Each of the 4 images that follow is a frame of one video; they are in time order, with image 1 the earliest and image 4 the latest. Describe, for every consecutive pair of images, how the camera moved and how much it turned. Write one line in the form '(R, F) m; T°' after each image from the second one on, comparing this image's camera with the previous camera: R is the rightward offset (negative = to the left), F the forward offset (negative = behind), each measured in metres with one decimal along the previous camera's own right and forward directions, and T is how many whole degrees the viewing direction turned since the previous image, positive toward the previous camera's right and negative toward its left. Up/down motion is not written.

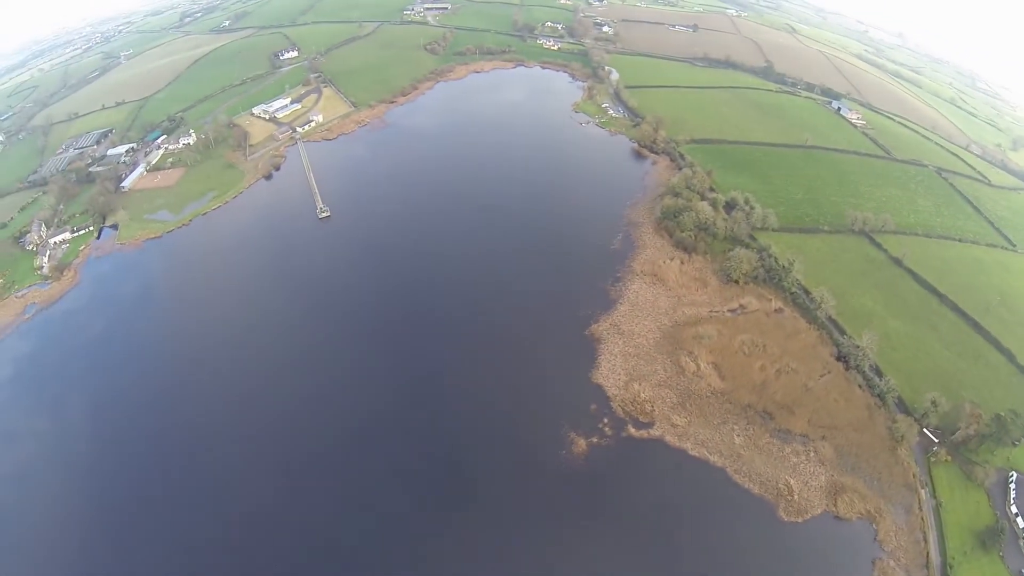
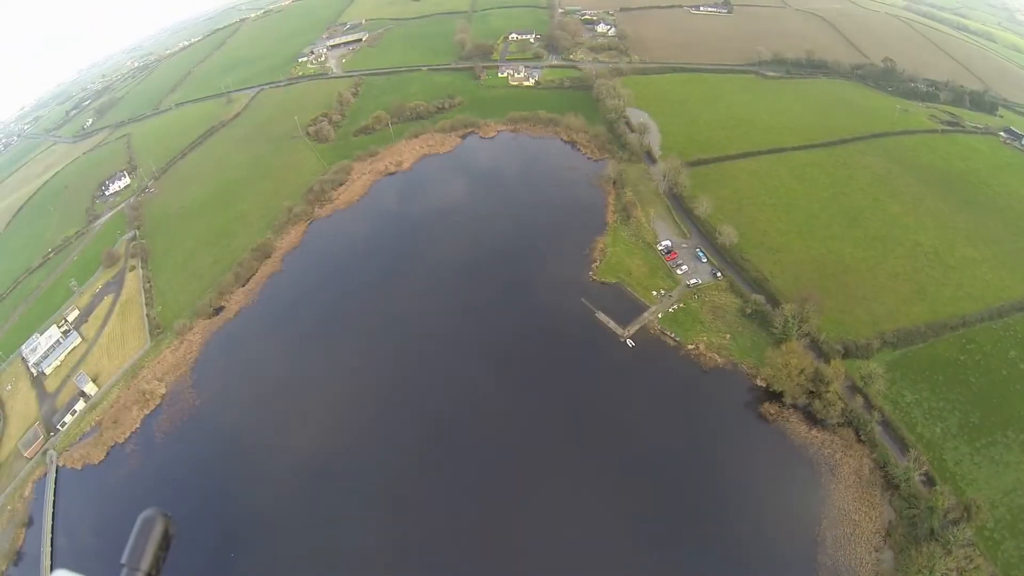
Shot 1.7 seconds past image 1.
(+1.0, +0.7) m; -2°
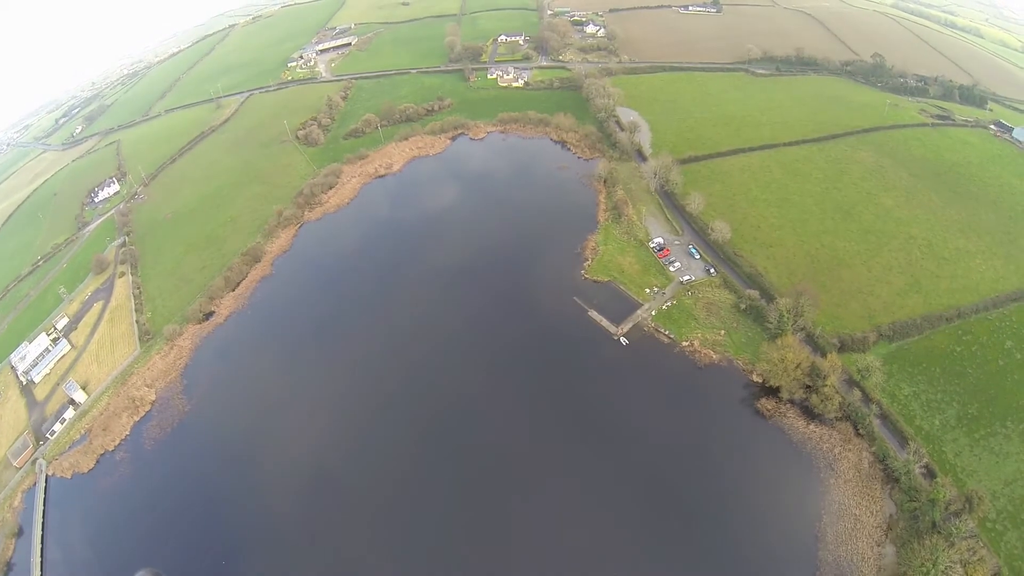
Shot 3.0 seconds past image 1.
(+0.7, +0.5) m; 0°
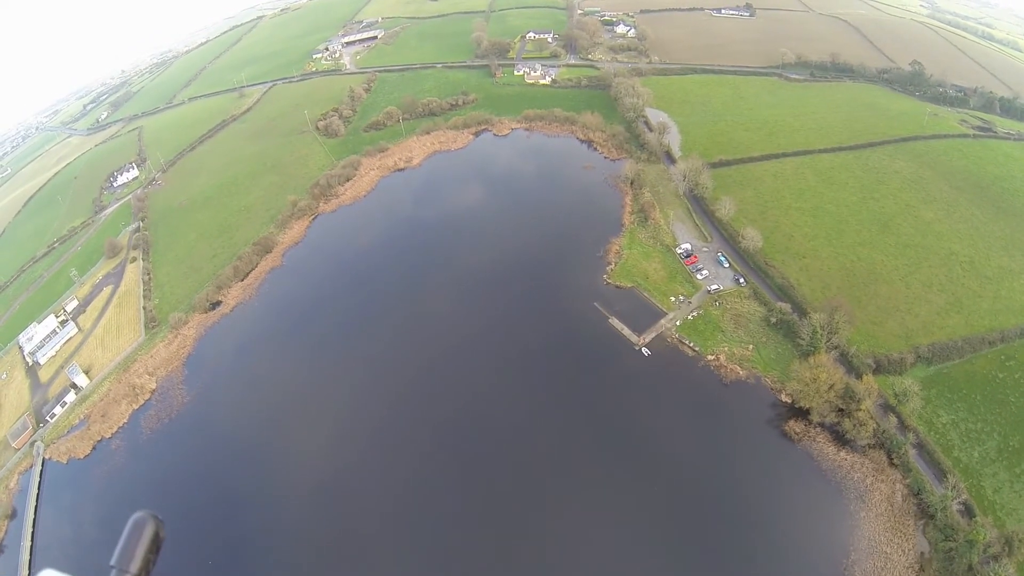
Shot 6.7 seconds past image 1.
(-0.3, +2.9) m; -2°
